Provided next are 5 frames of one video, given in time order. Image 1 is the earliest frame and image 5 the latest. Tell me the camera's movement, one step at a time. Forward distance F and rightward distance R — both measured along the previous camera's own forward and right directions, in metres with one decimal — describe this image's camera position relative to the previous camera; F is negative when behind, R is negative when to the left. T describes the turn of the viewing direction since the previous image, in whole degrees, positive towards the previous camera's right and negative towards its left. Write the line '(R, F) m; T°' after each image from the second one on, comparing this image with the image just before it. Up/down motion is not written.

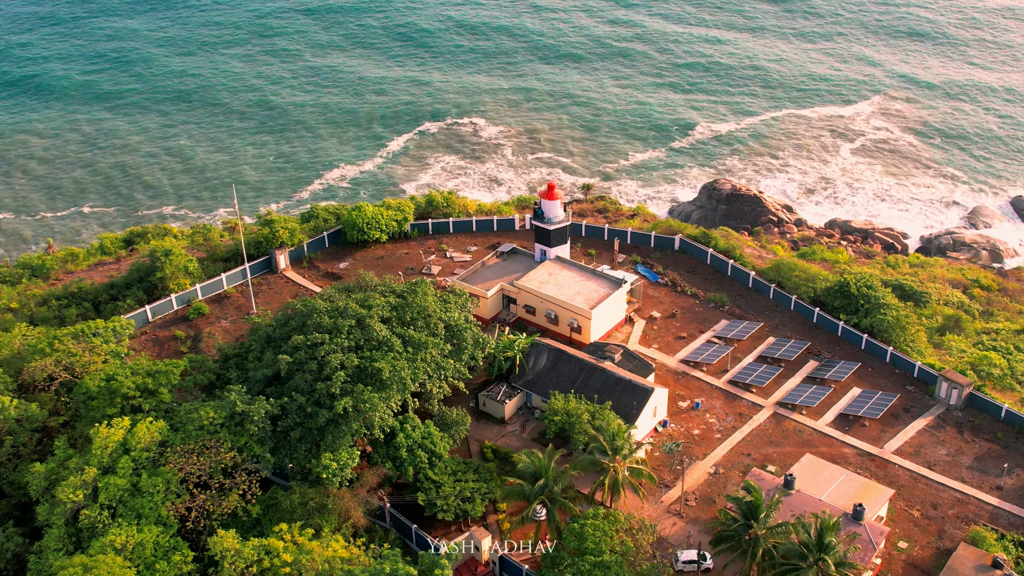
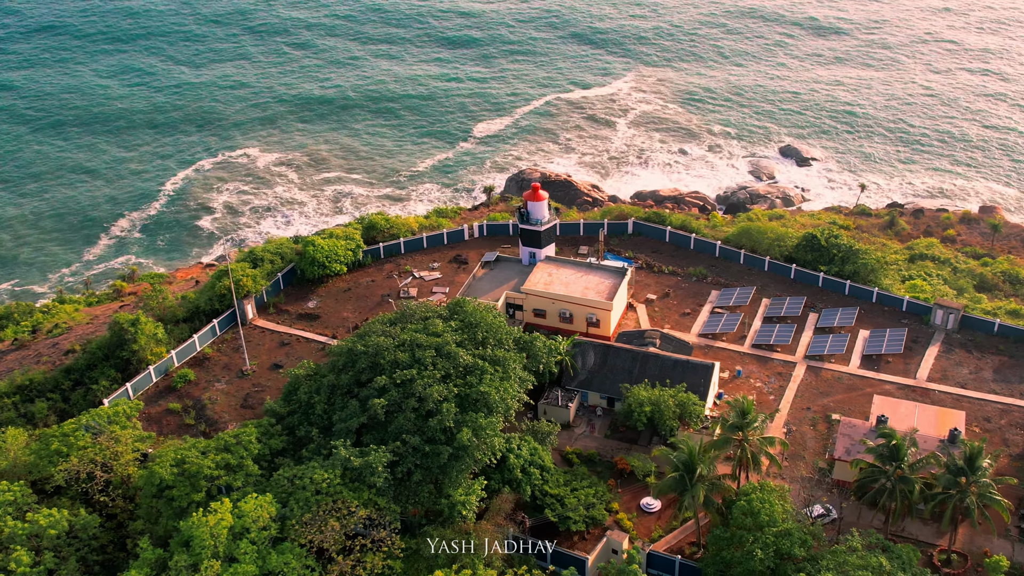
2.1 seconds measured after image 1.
(-14.8, +2.6) m; +15°
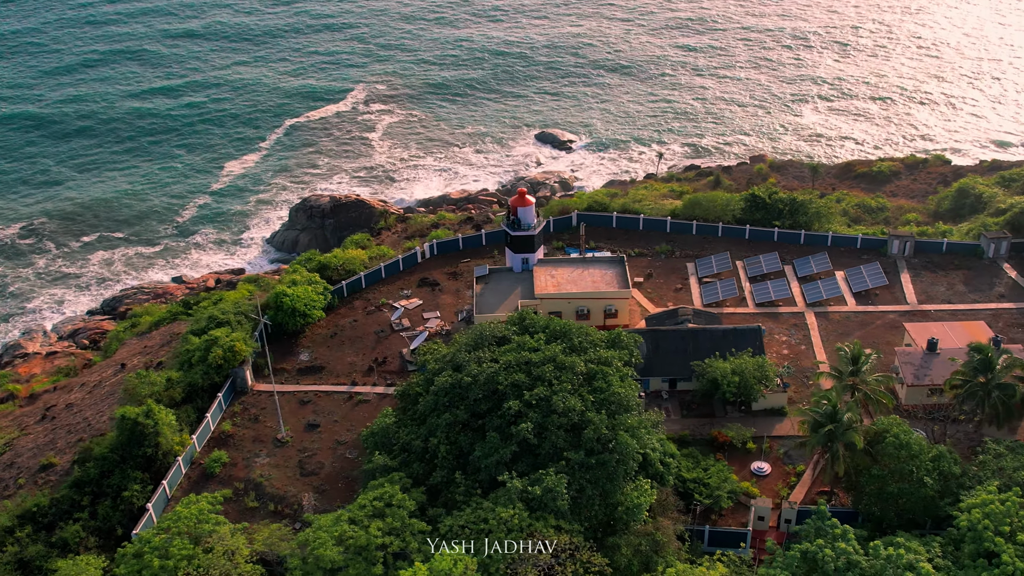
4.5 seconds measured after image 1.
(-16.6, +3.3) m; +17°
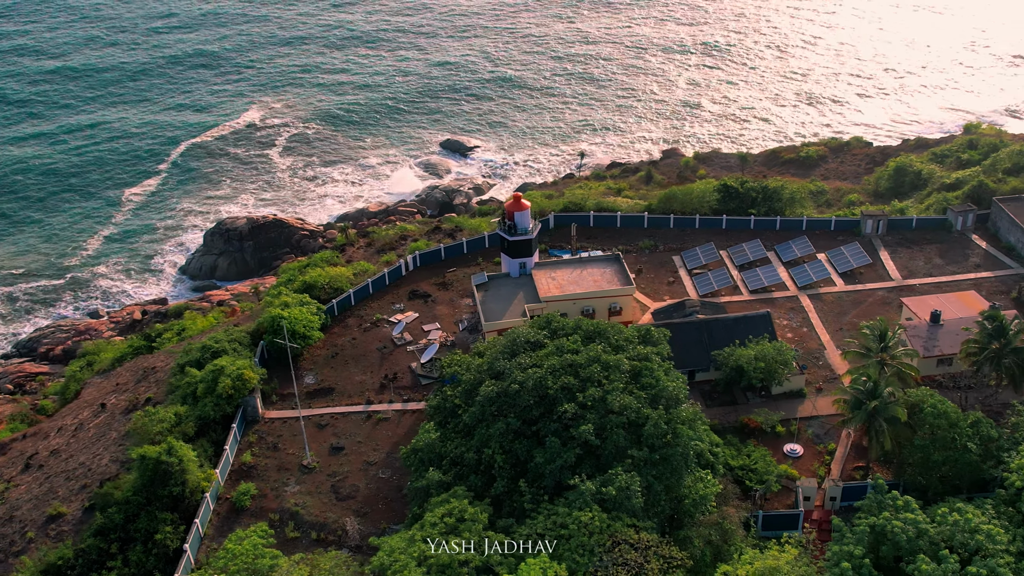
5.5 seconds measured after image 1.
(-6.6, +0.7) m; +7°
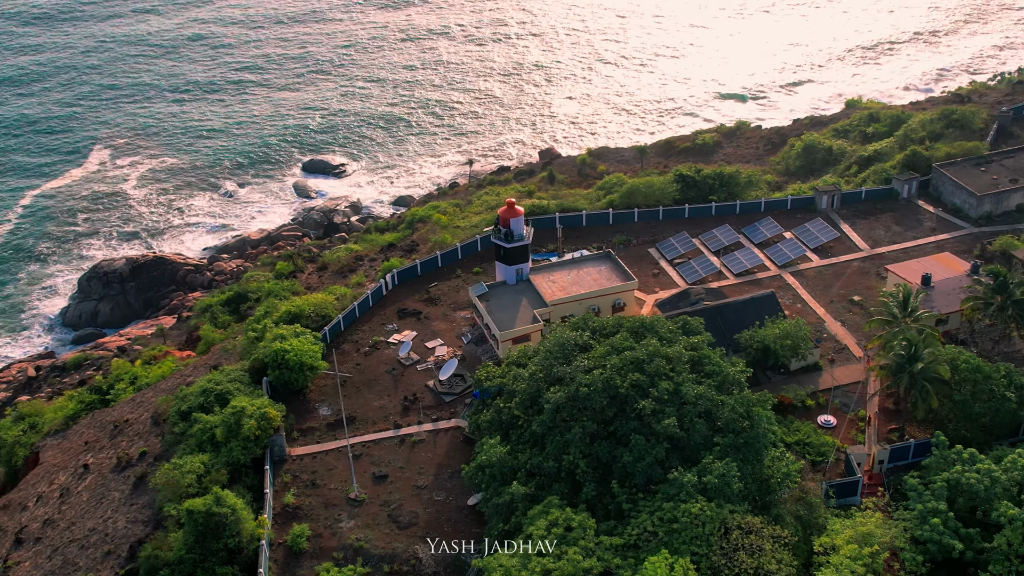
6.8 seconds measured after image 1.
(-9.4, +1.2) m; +10°
